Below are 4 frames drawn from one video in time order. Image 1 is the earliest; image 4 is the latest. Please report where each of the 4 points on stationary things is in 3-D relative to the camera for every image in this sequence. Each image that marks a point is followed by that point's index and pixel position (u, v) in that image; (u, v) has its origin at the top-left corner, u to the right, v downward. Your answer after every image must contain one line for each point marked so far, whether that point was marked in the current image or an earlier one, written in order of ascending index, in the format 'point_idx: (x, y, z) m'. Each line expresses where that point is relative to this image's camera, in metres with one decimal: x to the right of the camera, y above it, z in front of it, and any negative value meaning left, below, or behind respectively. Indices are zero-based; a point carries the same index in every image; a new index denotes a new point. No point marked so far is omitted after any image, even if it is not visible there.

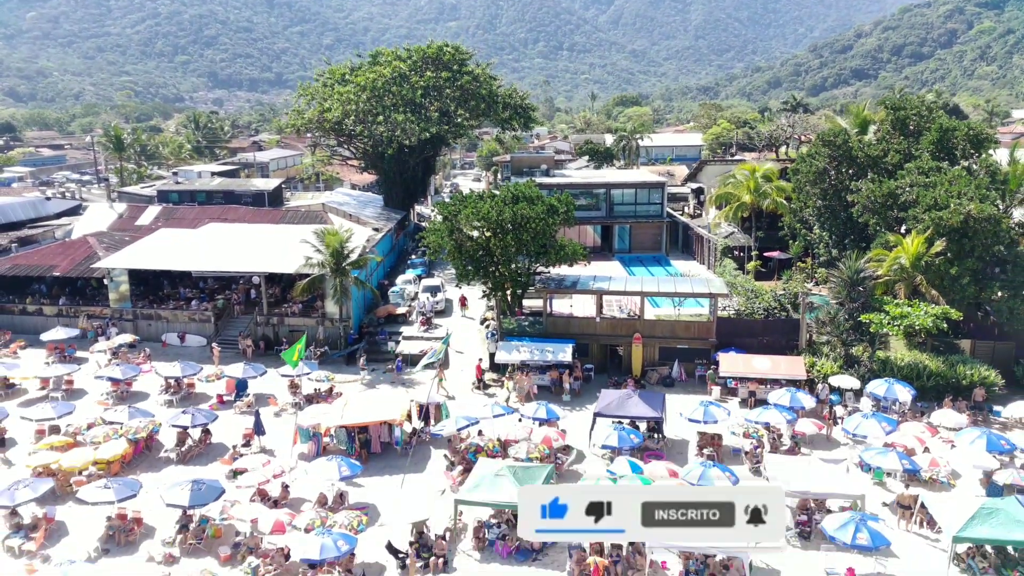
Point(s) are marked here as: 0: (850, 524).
0: (+8.0, -5.6, +18.3) m
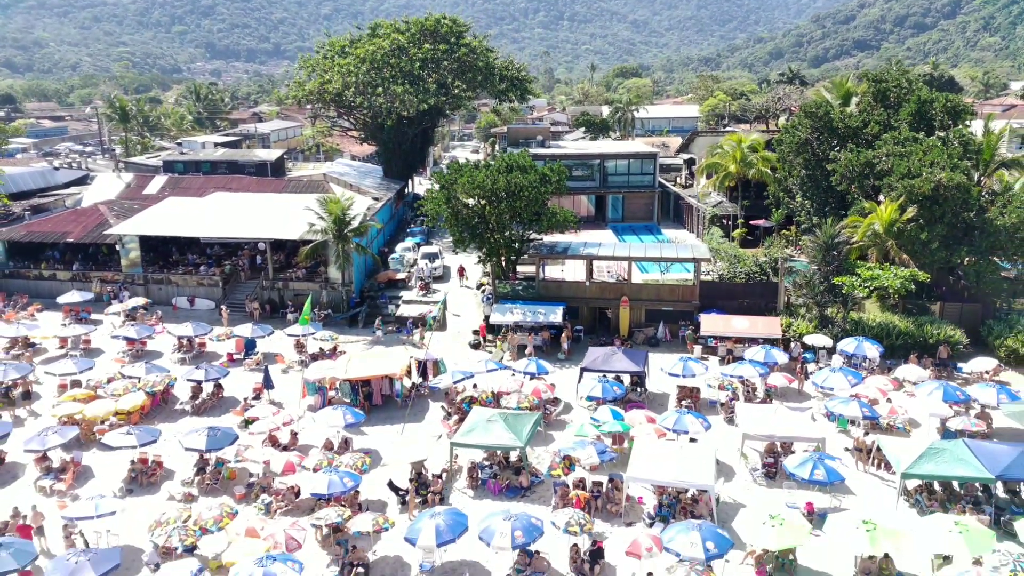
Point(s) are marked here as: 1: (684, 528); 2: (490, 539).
0: (+7.8, -4.5, +20.2) m
1: (+3.9, -5.4, +17.5) m
2: (-0.5, -5.8, +17.7) m
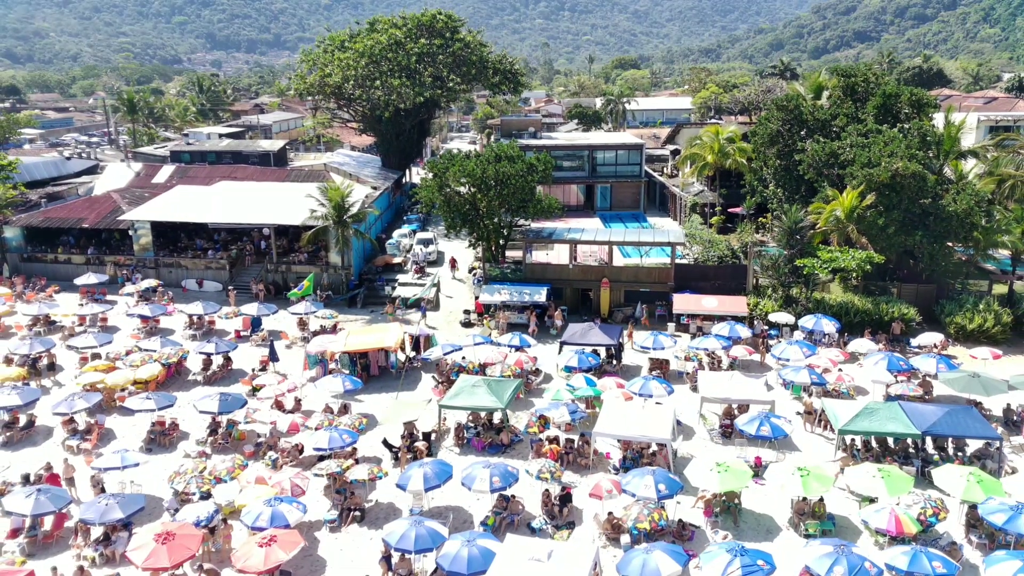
0: (+7.2, -3.9, +22.7) m
1: (+3.3, -4.8, +20.0) m
2: (-1.1, -5.1, +20.2) m
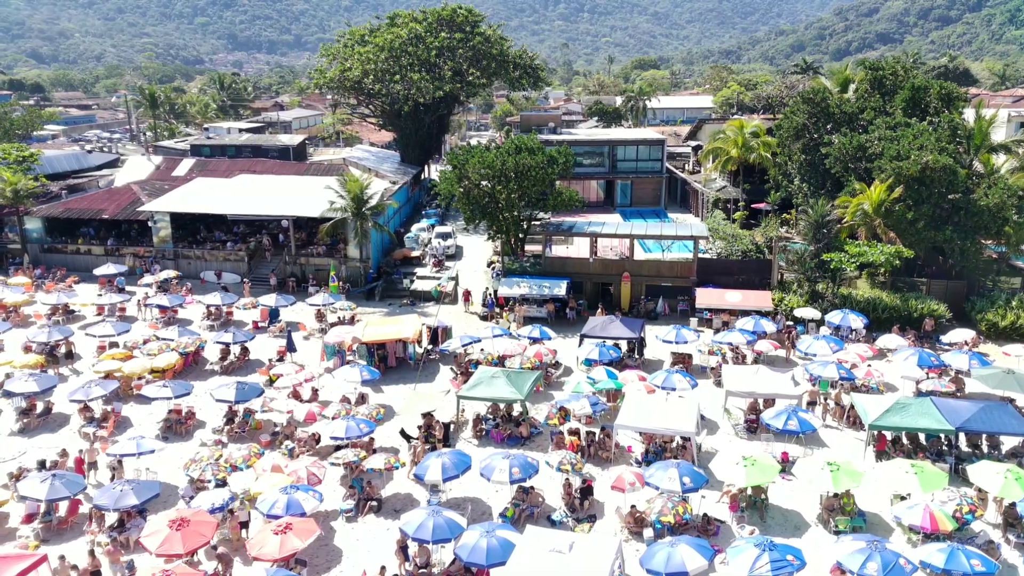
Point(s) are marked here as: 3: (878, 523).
0: (+7.8, -3.6, +22.1) m
1: (+3.8, -4.5, +19.4) m
2: (-0.6, -4.8, +19.8) m
3: (+9.2, -5.9, +19.5) m
